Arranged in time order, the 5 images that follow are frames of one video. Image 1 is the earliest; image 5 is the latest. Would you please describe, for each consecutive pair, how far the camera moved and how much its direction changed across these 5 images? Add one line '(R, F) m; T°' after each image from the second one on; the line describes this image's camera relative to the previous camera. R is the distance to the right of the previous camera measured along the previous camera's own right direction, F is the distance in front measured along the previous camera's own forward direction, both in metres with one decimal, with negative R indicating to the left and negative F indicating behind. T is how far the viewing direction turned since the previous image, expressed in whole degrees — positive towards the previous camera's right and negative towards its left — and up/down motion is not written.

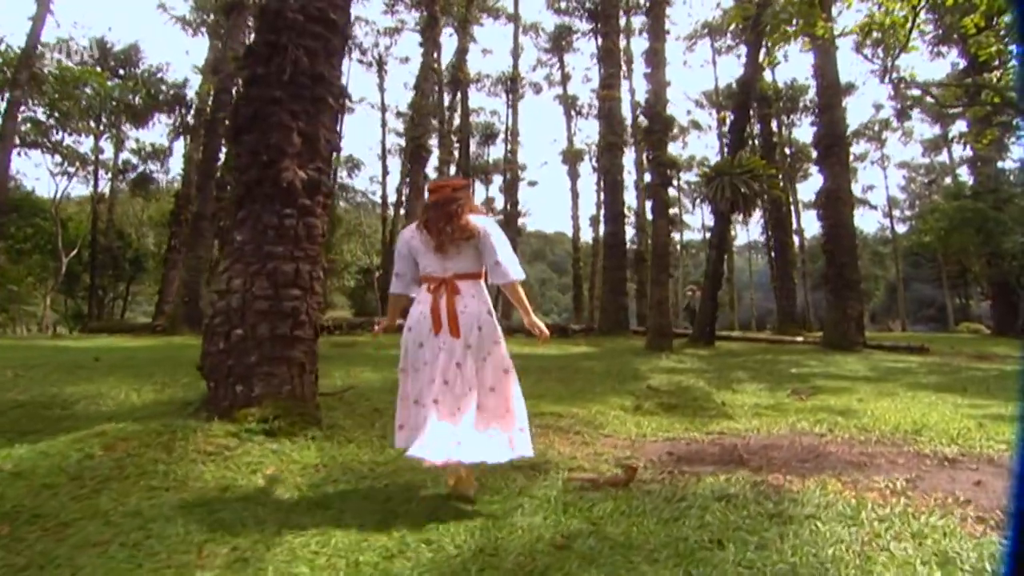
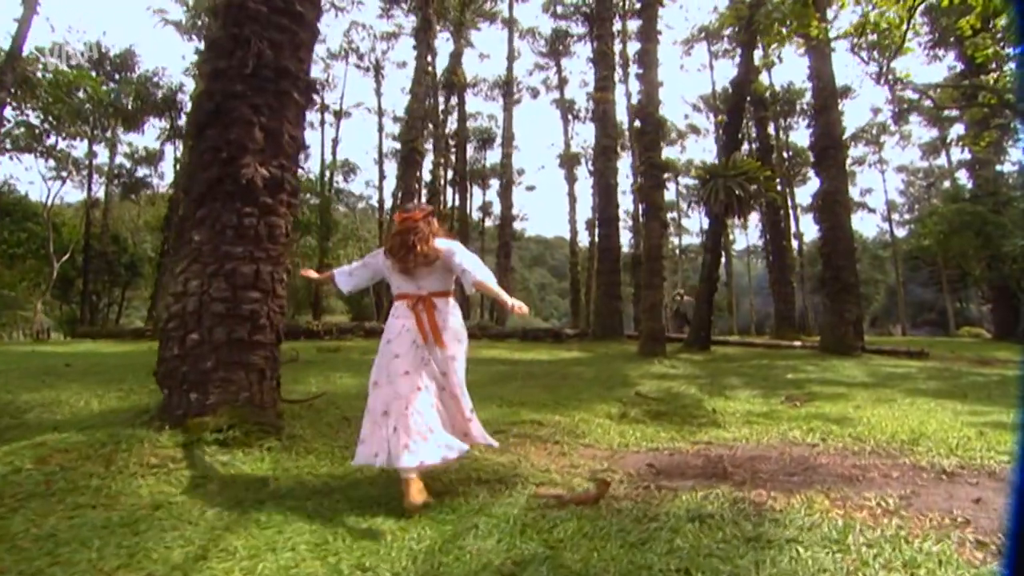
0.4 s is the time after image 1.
(+0.2, +0.2) m; 0°
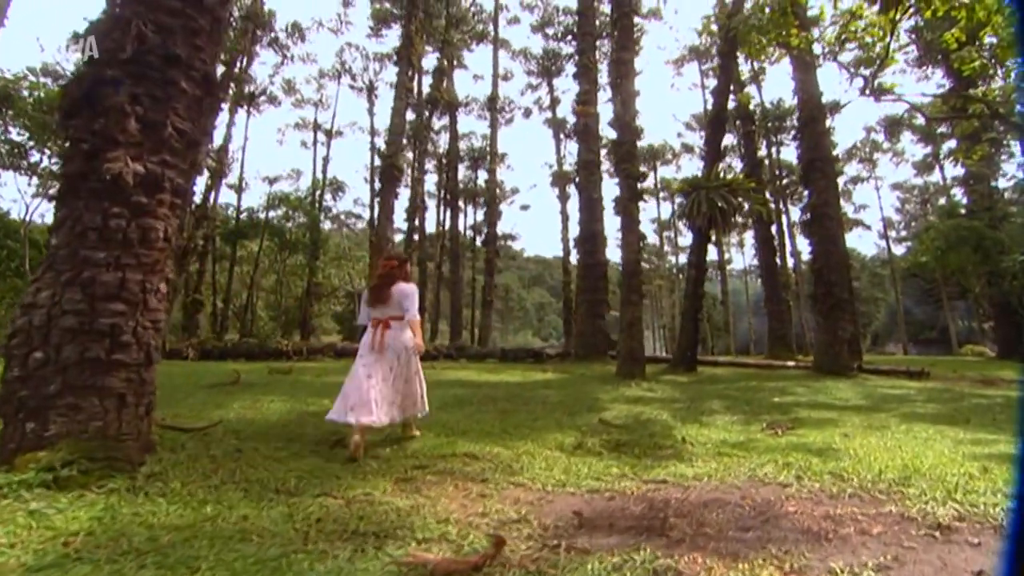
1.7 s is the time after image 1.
(+0.5, +0.7) m; 0°
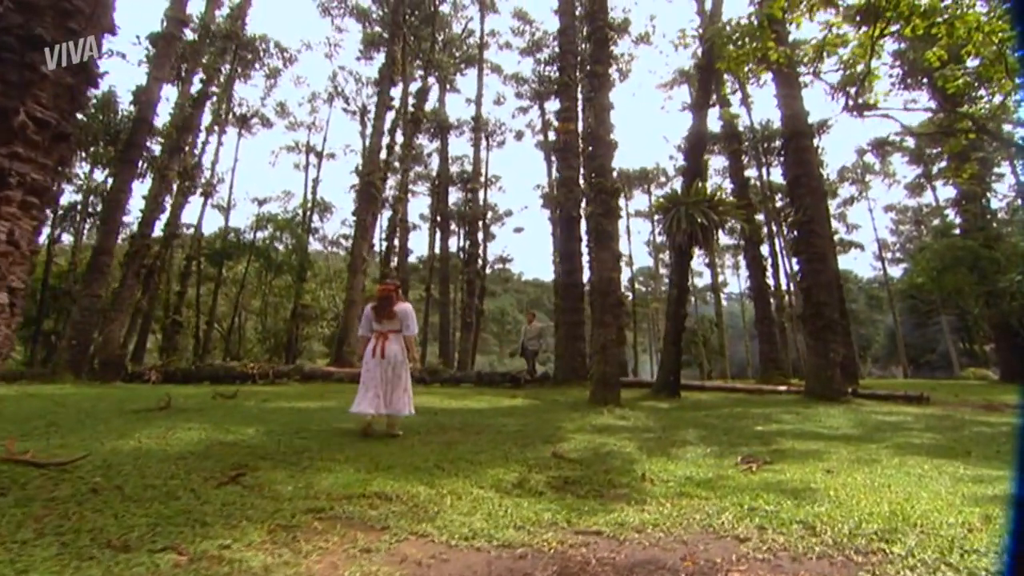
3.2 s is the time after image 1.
(+0.5, +0.7) m; 0°
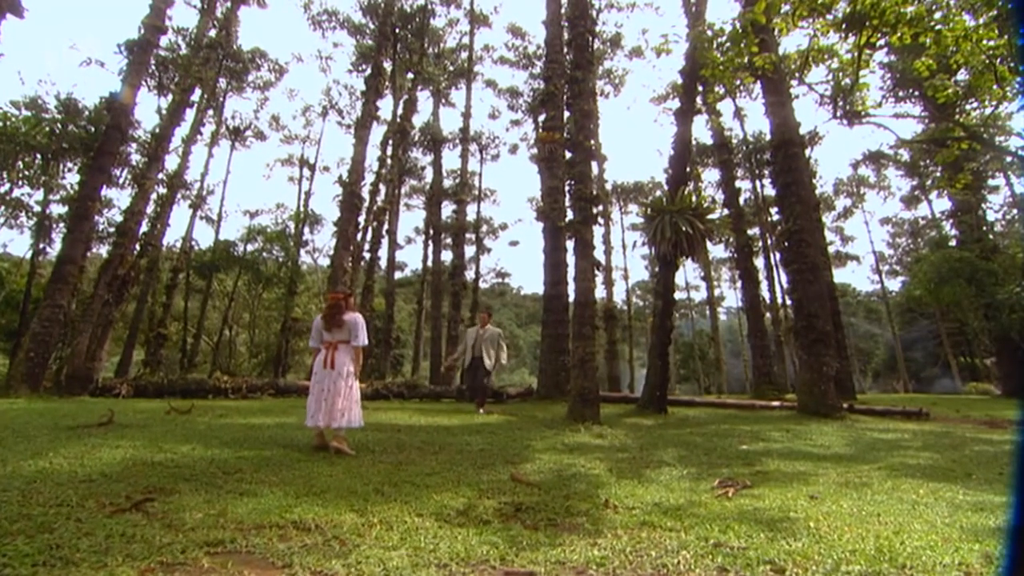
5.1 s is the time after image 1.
(+0.3, +0.5) m; 0°
